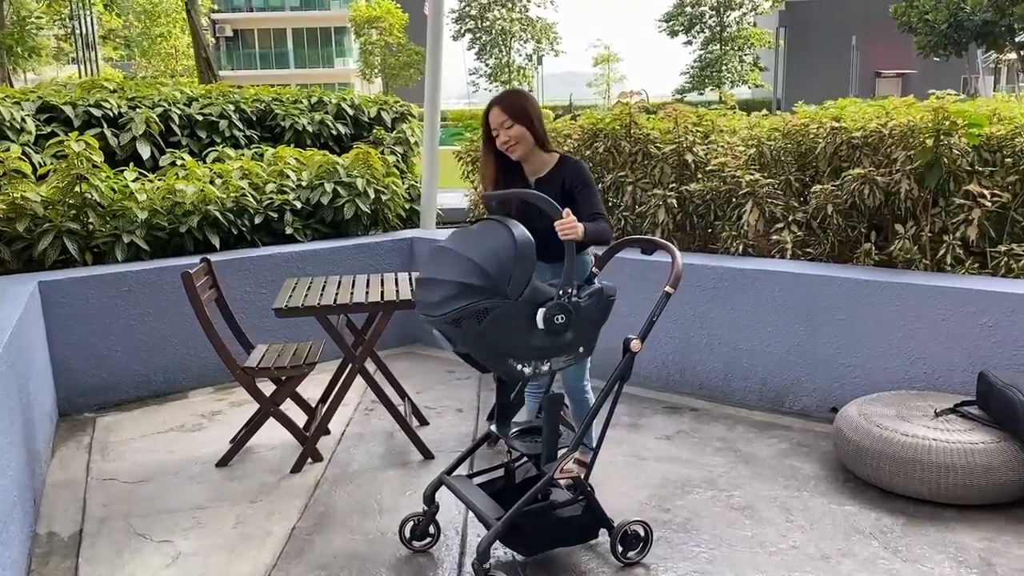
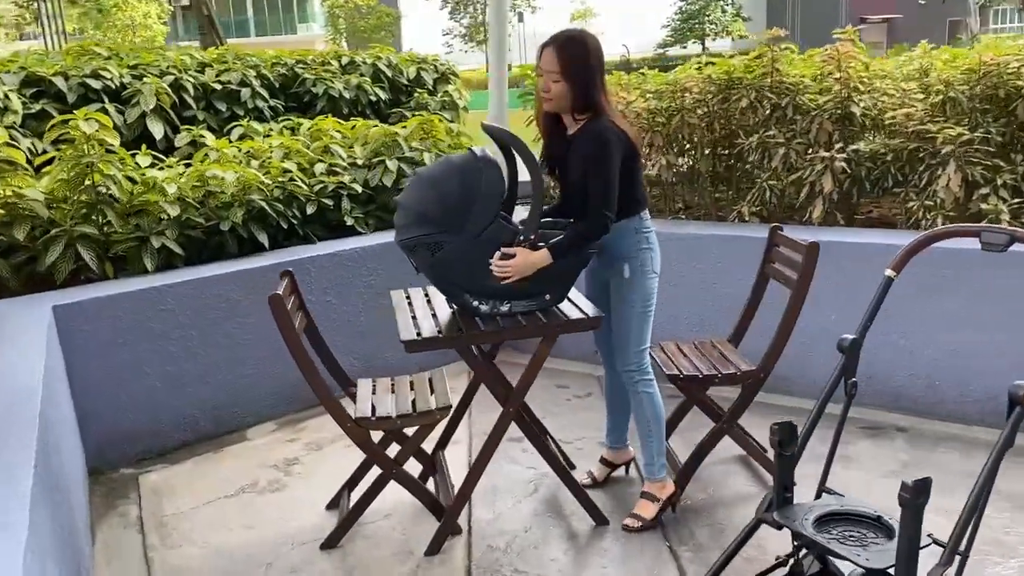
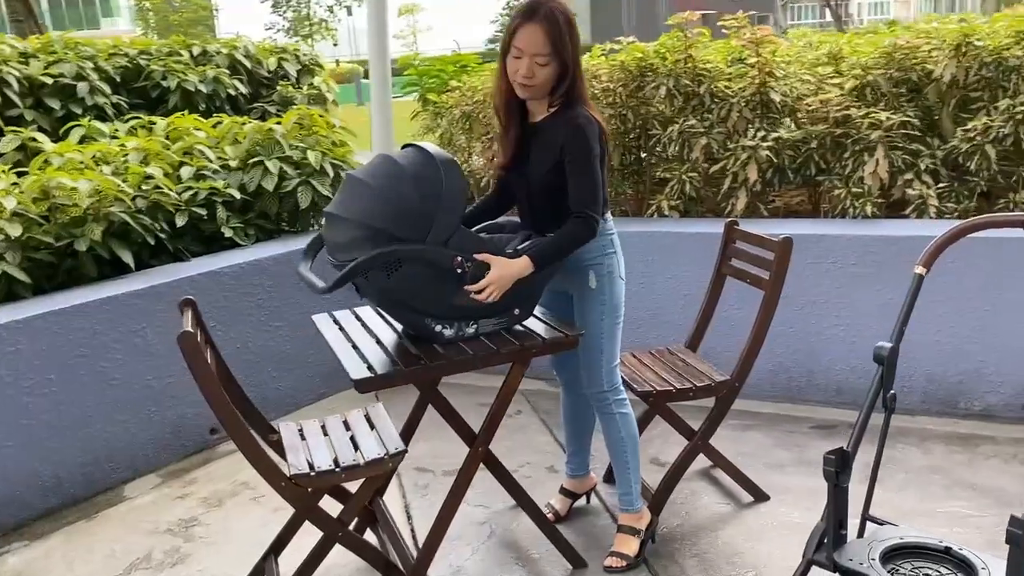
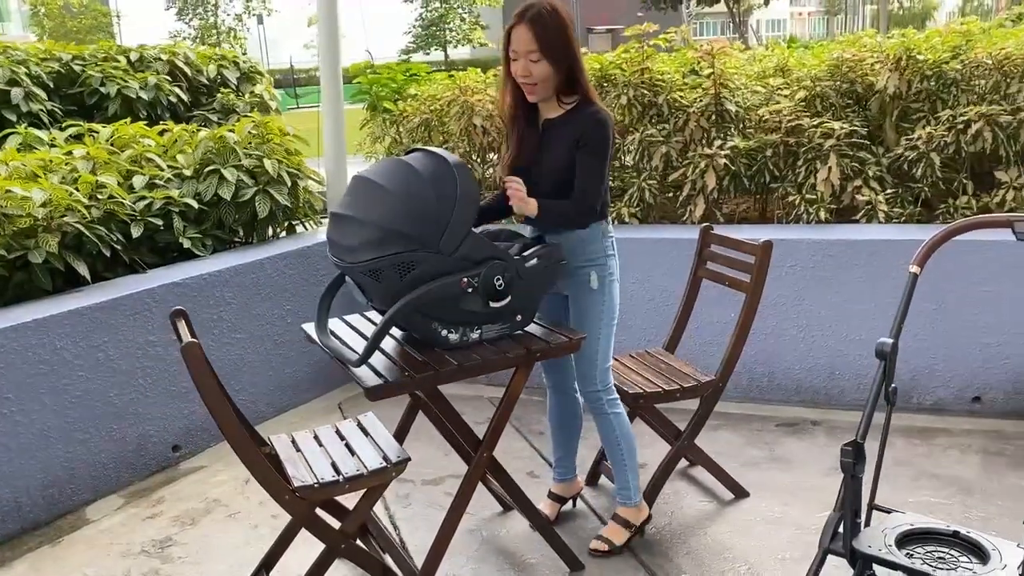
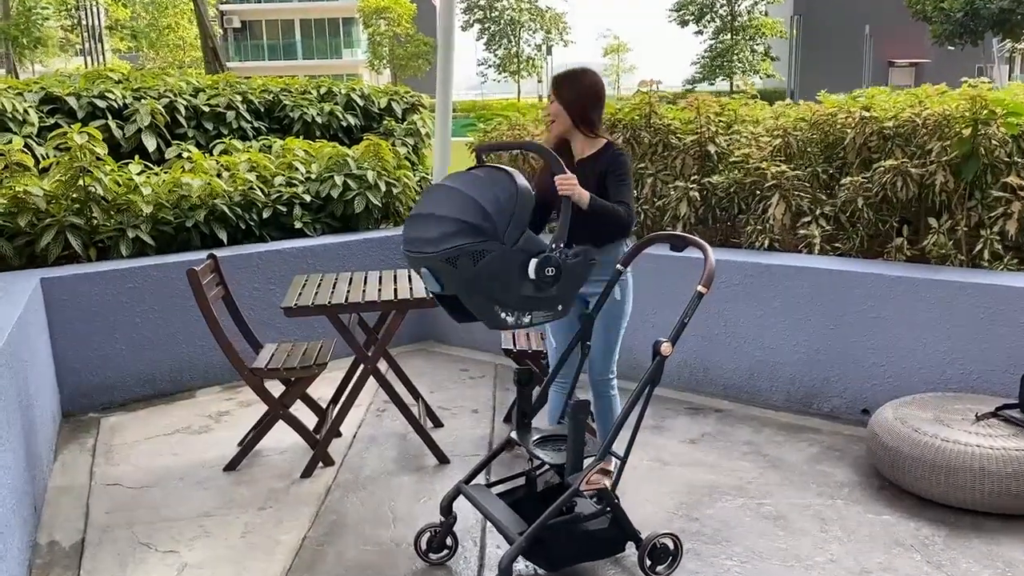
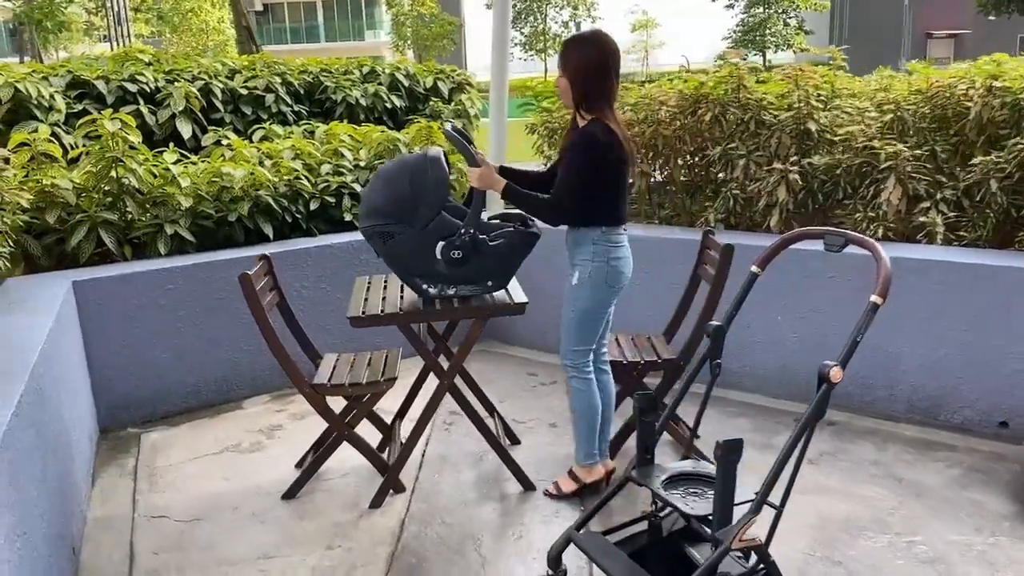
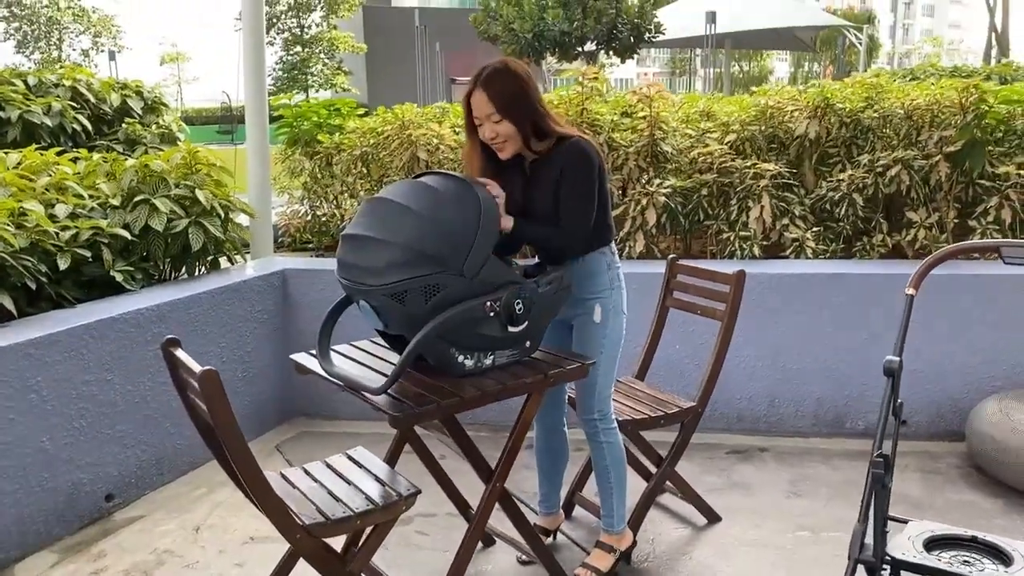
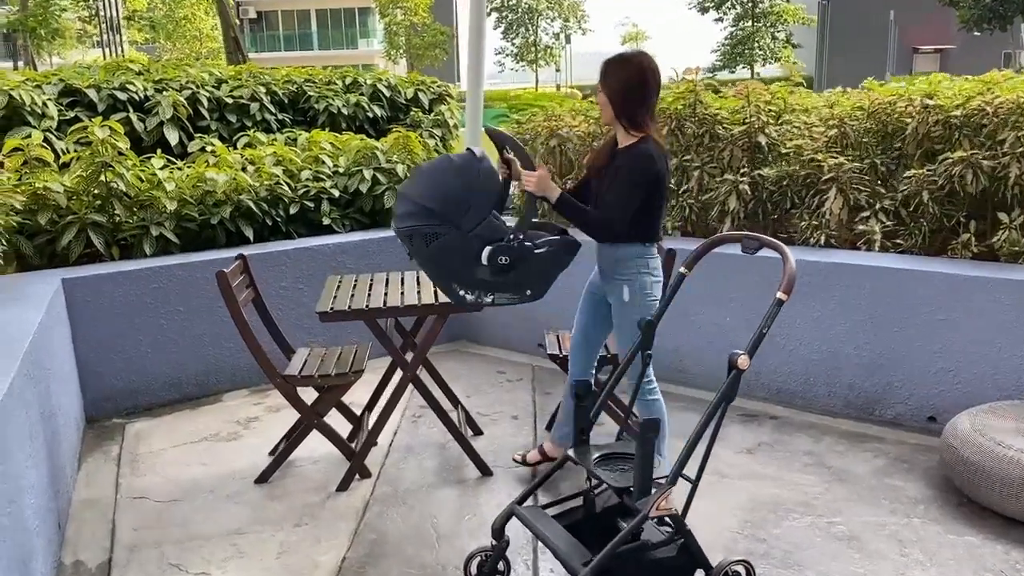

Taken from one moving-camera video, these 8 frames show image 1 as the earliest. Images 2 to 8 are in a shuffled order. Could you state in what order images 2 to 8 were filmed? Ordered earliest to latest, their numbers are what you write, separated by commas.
5, 8, 6, 2, 3, 4, 7
